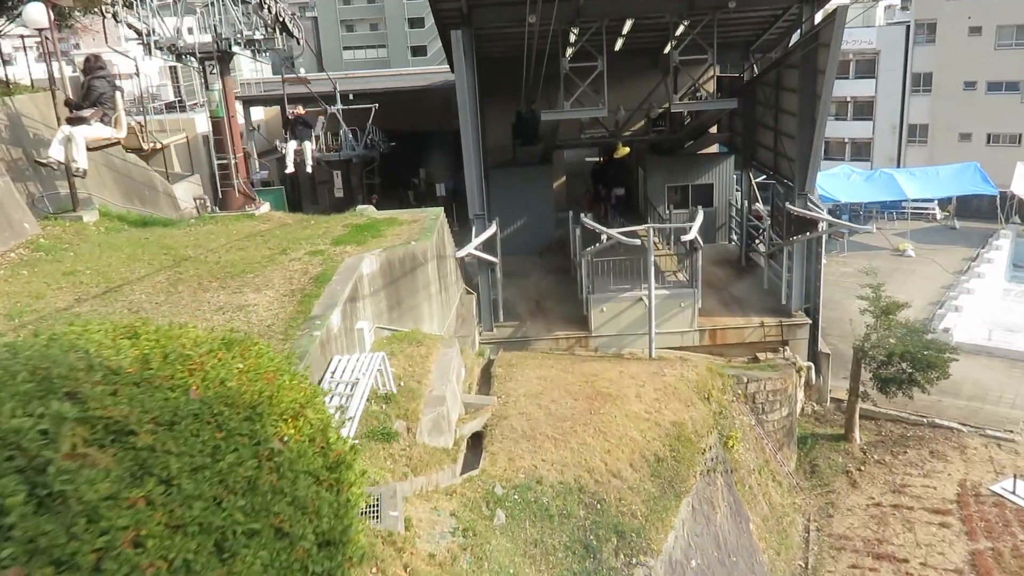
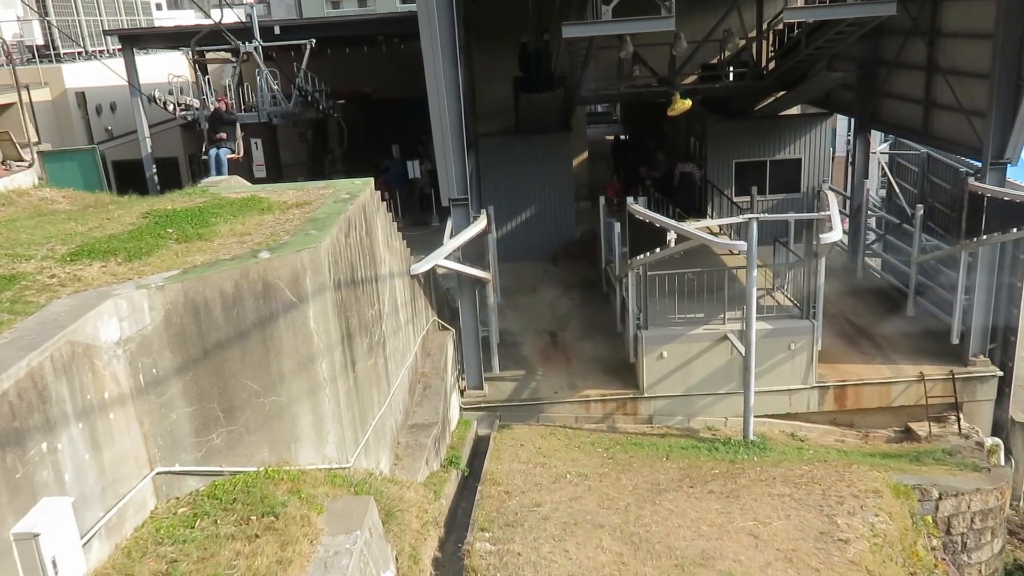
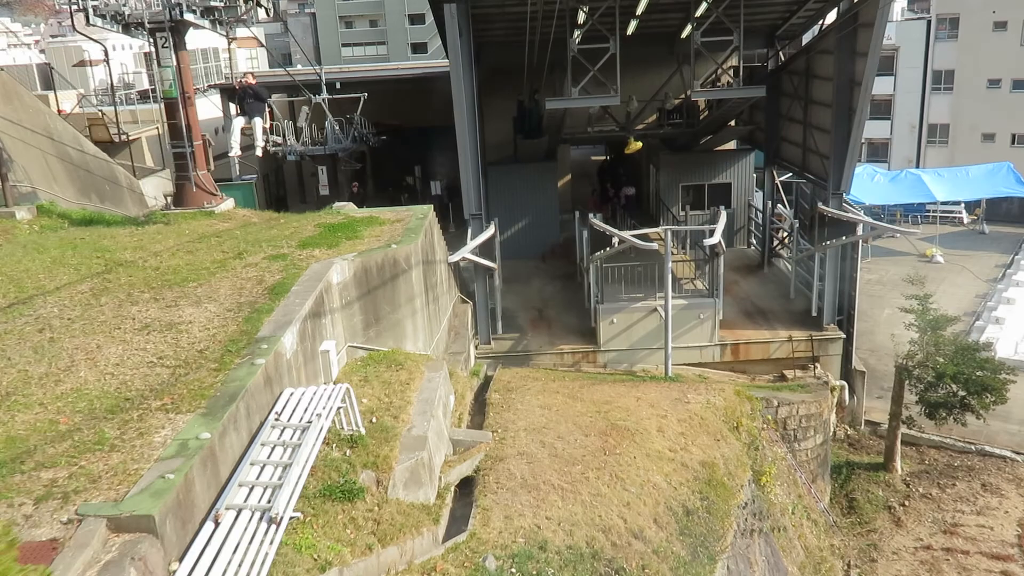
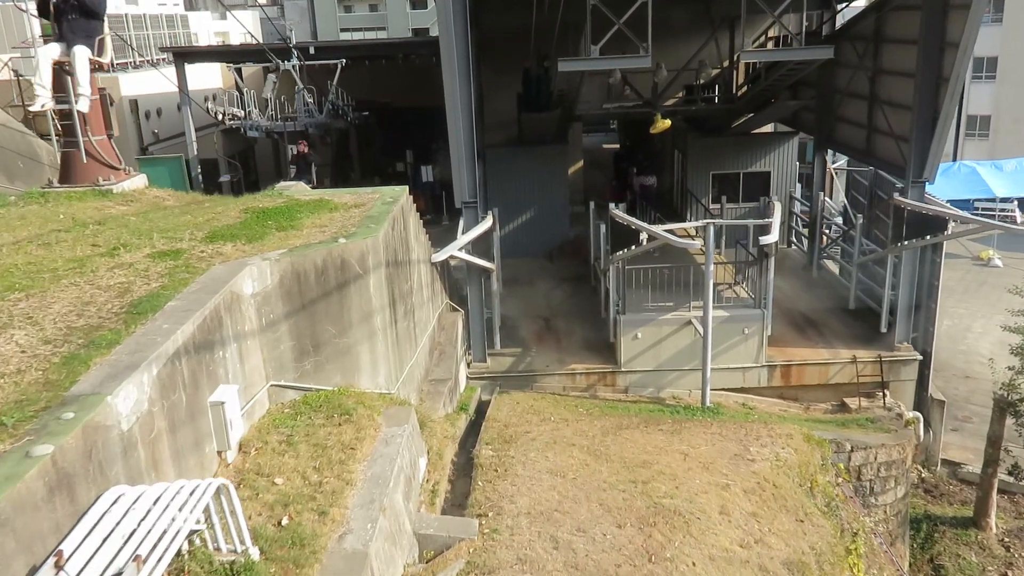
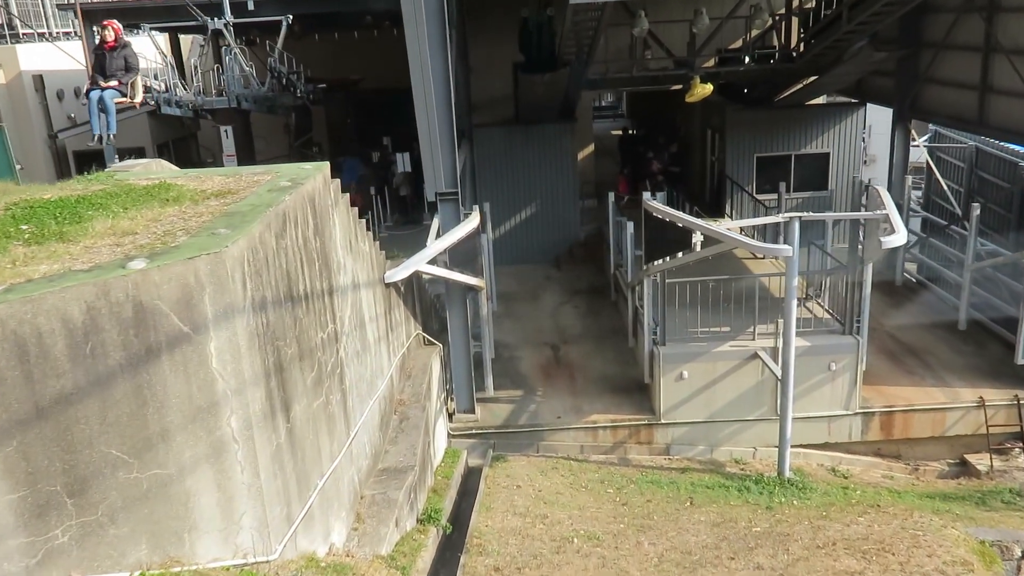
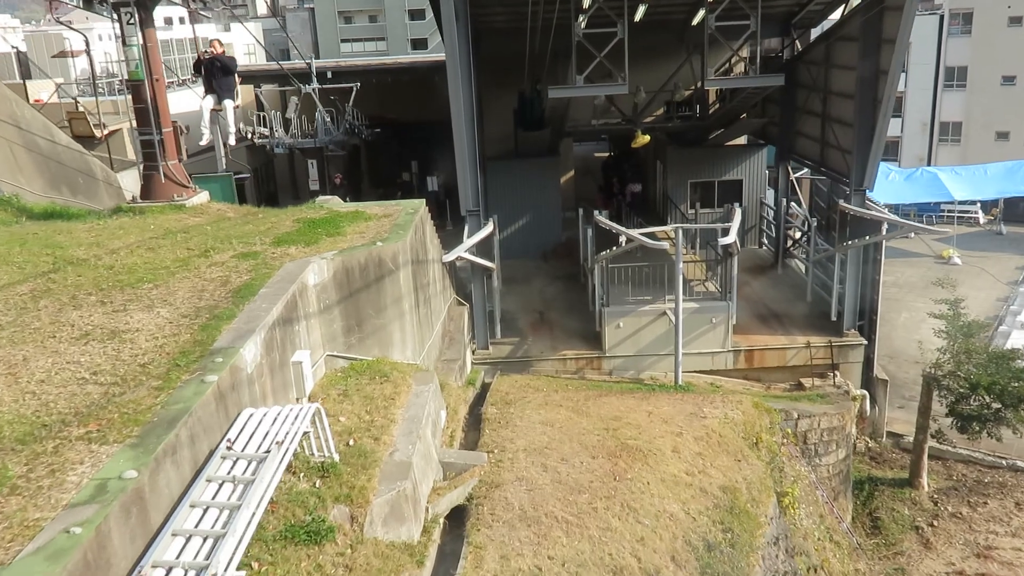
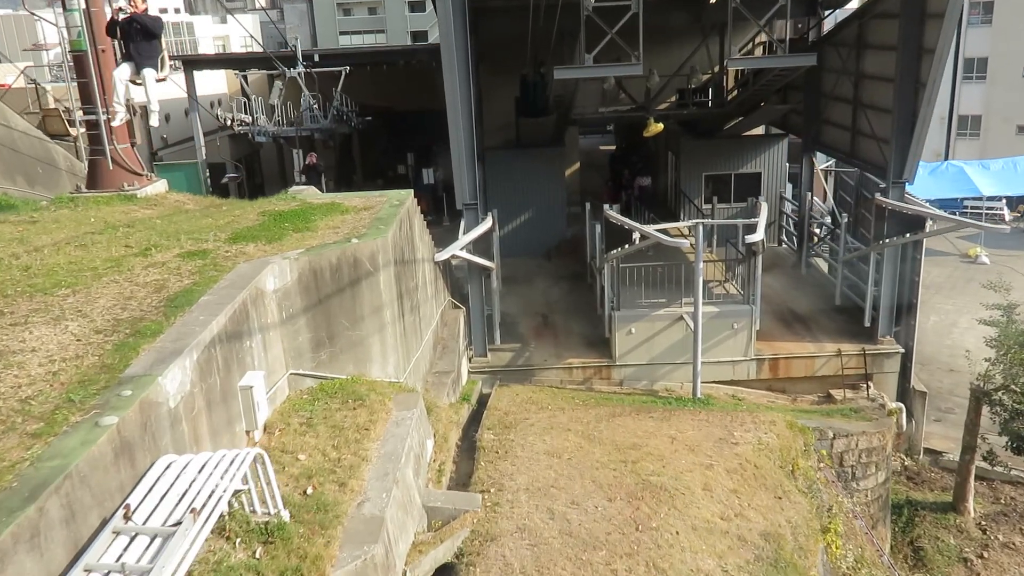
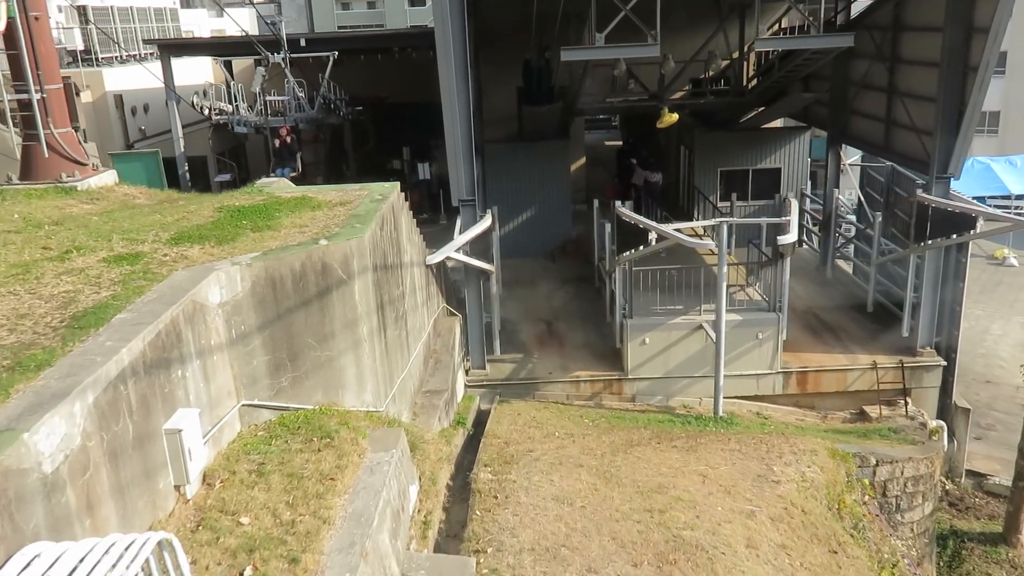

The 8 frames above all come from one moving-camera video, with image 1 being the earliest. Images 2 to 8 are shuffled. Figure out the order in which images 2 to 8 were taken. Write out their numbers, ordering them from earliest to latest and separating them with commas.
3, 6, 7, 4, 8, 2, 5
